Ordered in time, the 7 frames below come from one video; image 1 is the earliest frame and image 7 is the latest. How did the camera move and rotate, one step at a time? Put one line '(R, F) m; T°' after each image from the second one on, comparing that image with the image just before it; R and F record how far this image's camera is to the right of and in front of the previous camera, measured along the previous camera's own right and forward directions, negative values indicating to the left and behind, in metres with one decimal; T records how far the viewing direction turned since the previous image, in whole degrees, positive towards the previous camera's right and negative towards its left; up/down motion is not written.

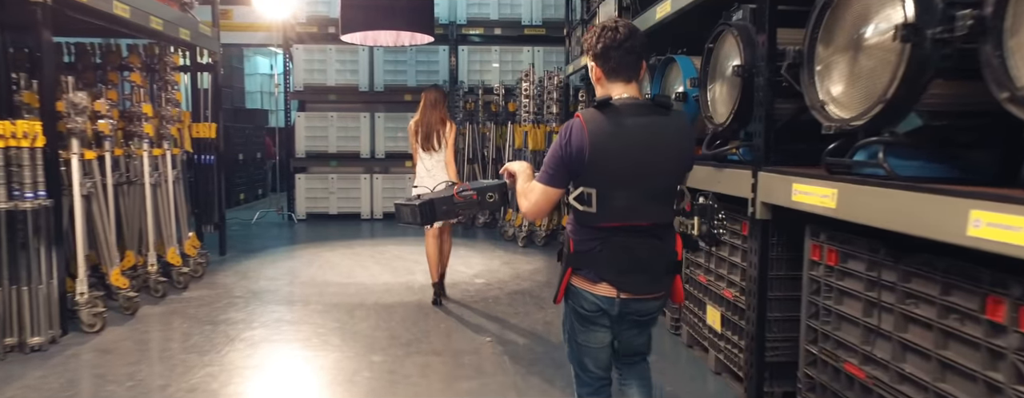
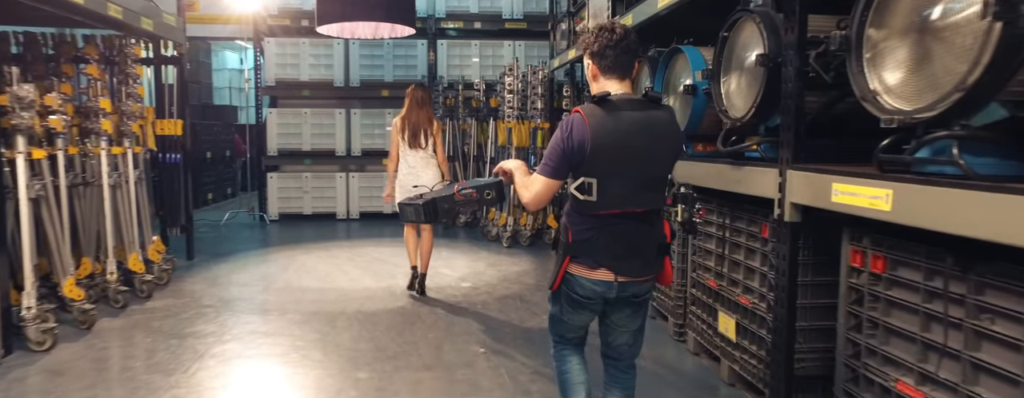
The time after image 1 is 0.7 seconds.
(-0.1, +0.2) m; +2°
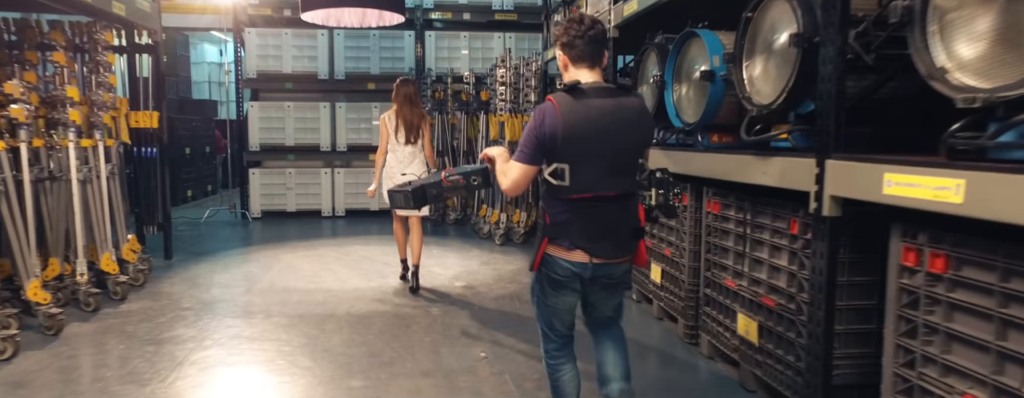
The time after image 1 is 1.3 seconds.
(-0.1, +0.2) m; +2°
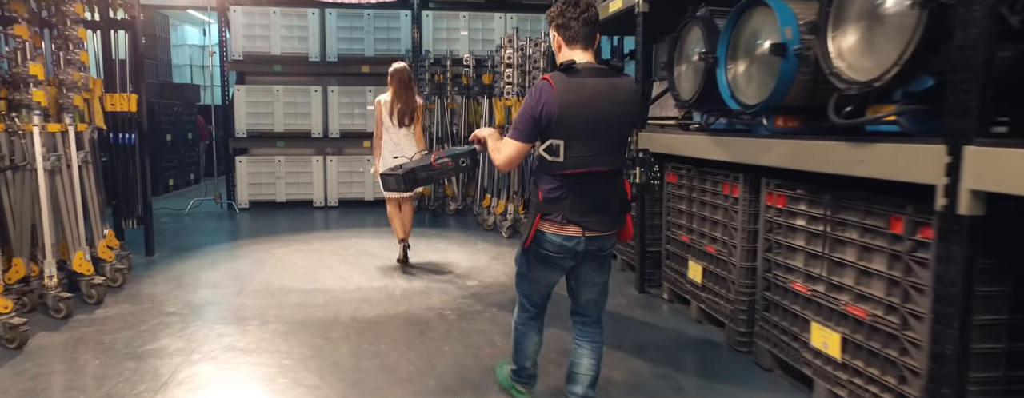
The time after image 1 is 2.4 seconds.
(-0.2, +0.4) m; +1°
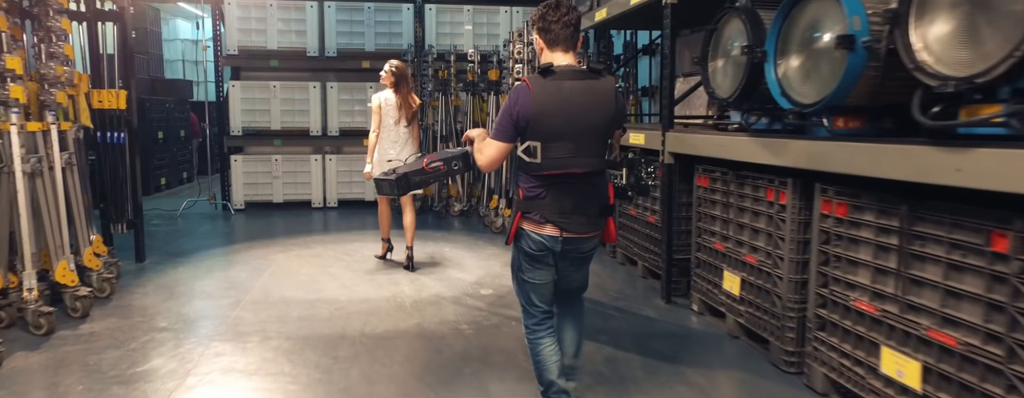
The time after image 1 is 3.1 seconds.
(-0.1, +0.2) m; +1°
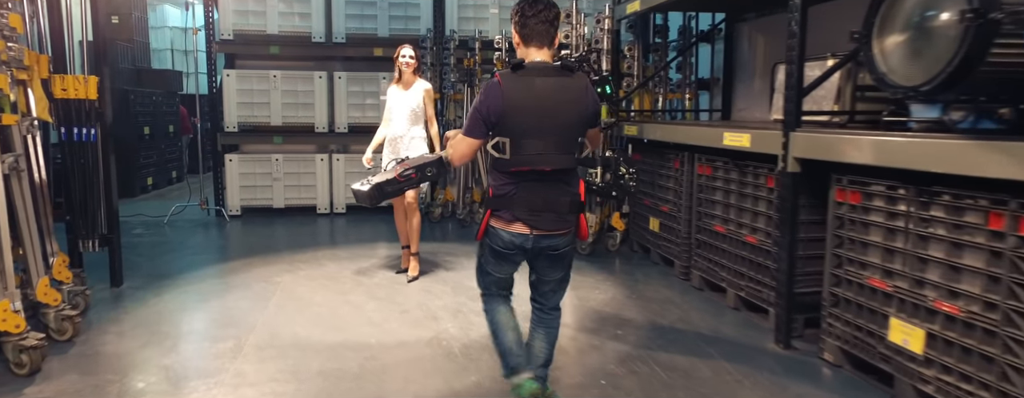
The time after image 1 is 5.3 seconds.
(-0.4, +0.8) m; +1°
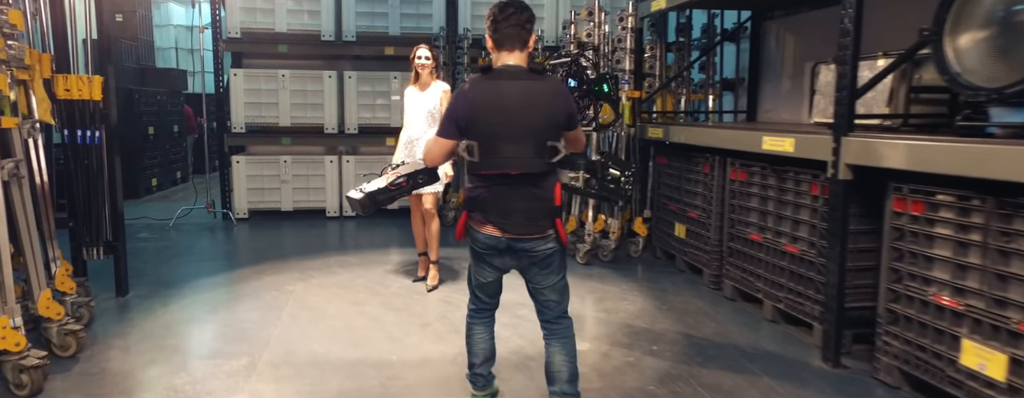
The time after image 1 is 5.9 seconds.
(-0.1, +0.2) m; 0°
